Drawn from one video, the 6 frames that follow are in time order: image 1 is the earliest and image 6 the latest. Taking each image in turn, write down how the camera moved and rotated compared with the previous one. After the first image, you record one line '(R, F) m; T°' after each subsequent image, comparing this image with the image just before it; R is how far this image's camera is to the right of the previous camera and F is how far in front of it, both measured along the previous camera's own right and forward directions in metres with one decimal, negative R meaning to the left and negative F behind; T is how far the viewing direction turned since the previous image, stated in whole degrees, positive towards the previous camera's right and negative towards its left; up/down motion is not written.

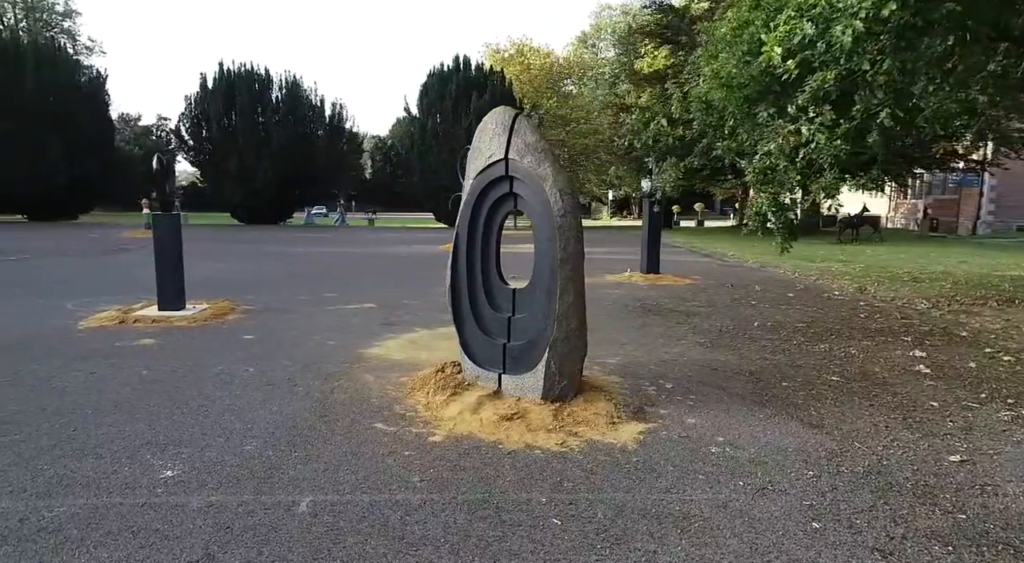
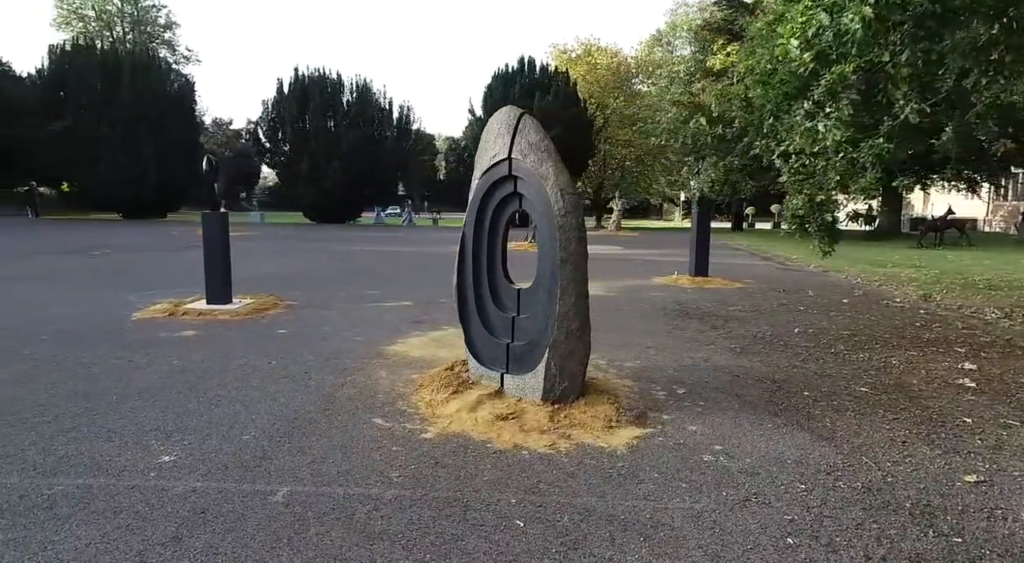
(+0.4, 0.0) m; -6°
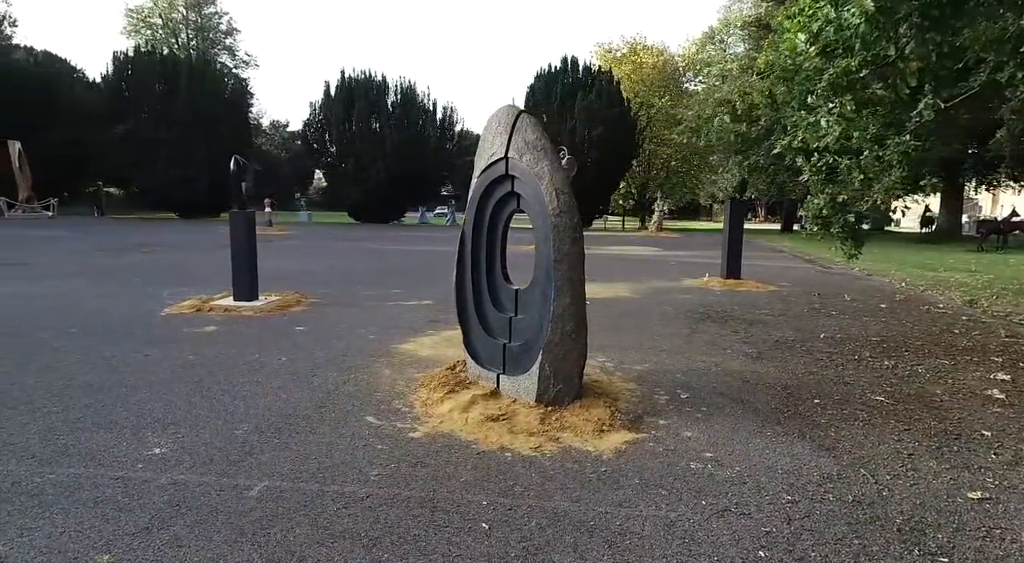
(+0.3, 0.0) m; -4°
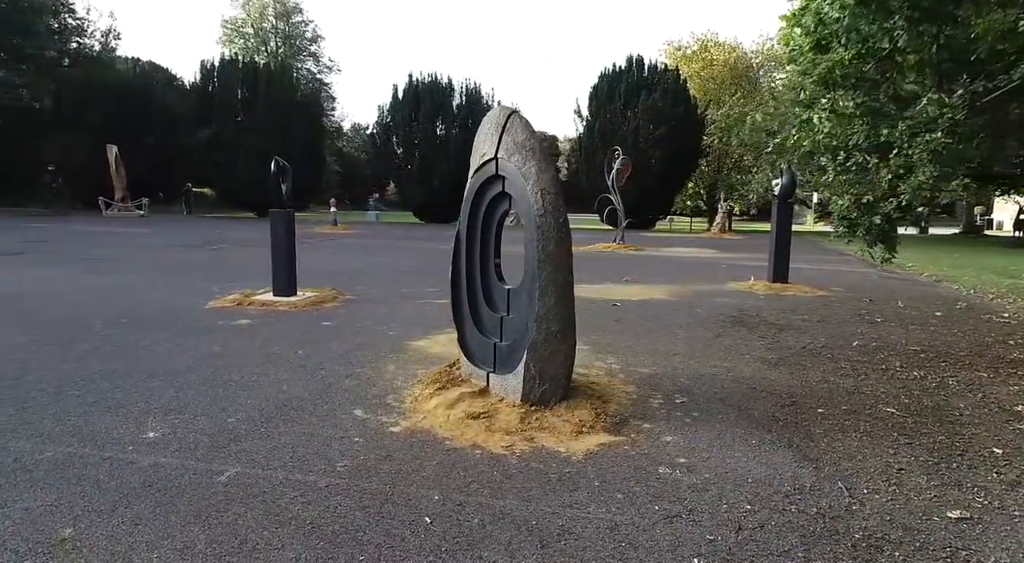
(+0.5, 0.0) m; -6°
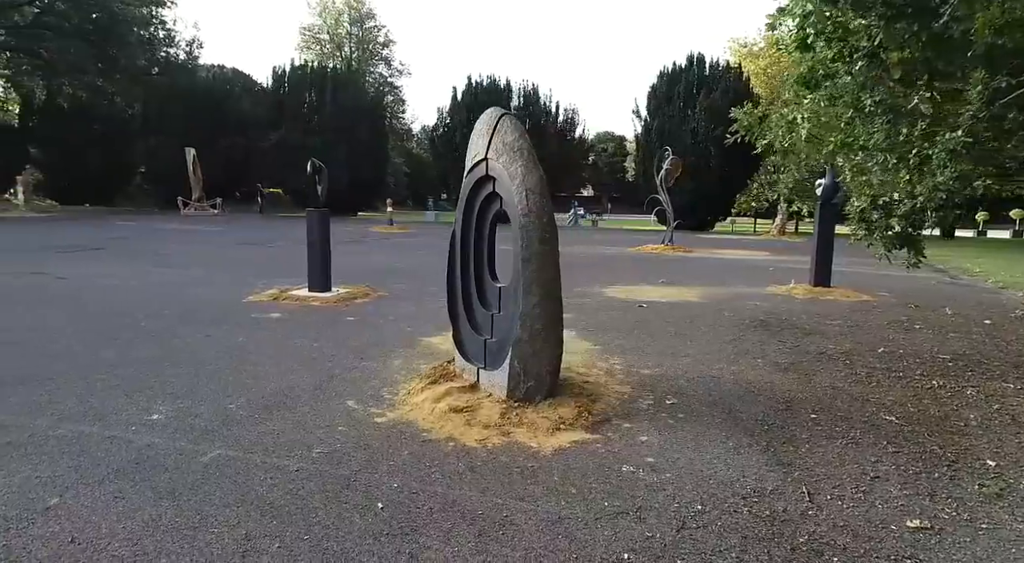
(+0.5, -0.1) m; -6°
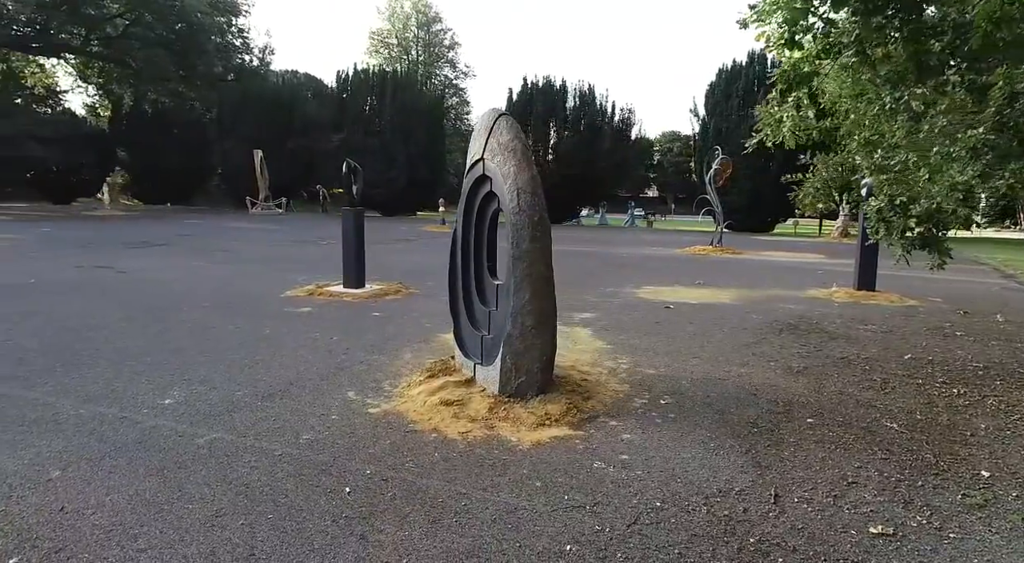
(+0.5, -0.1) m; -5°
